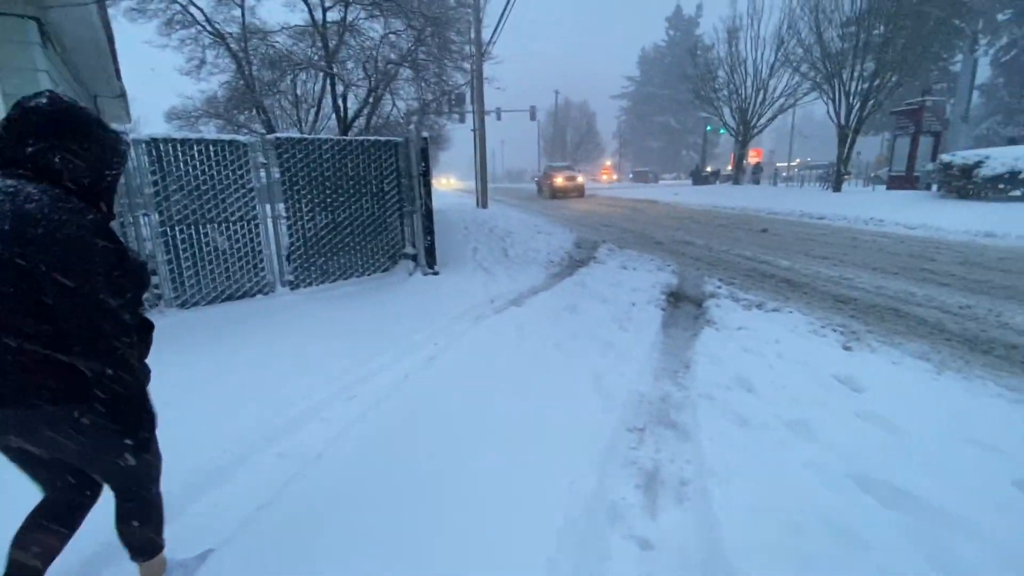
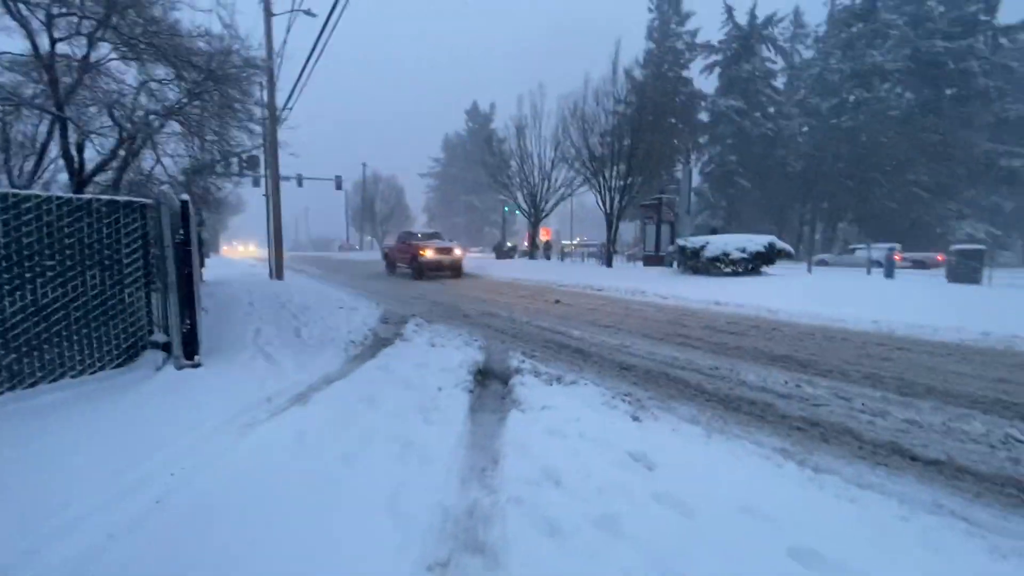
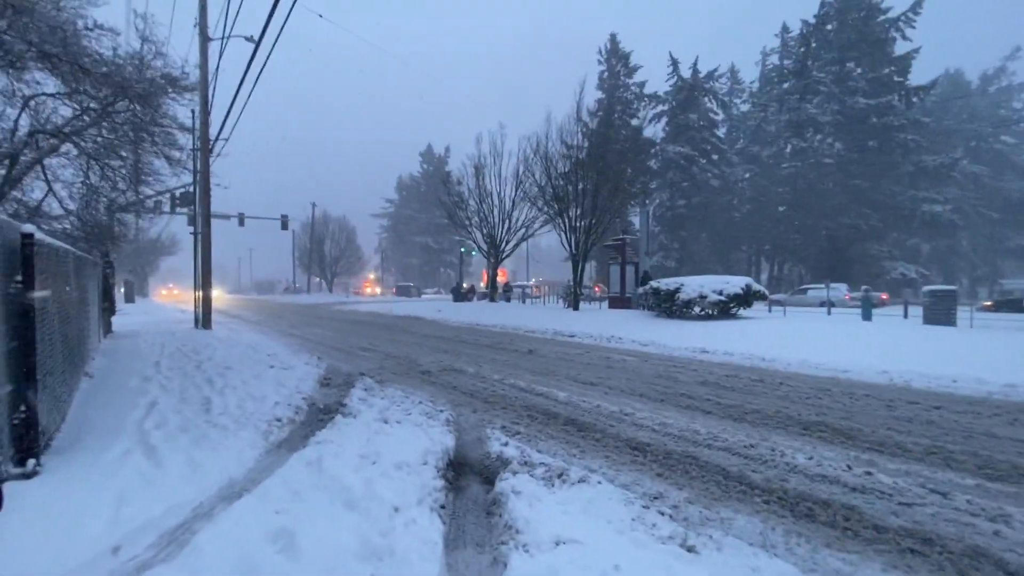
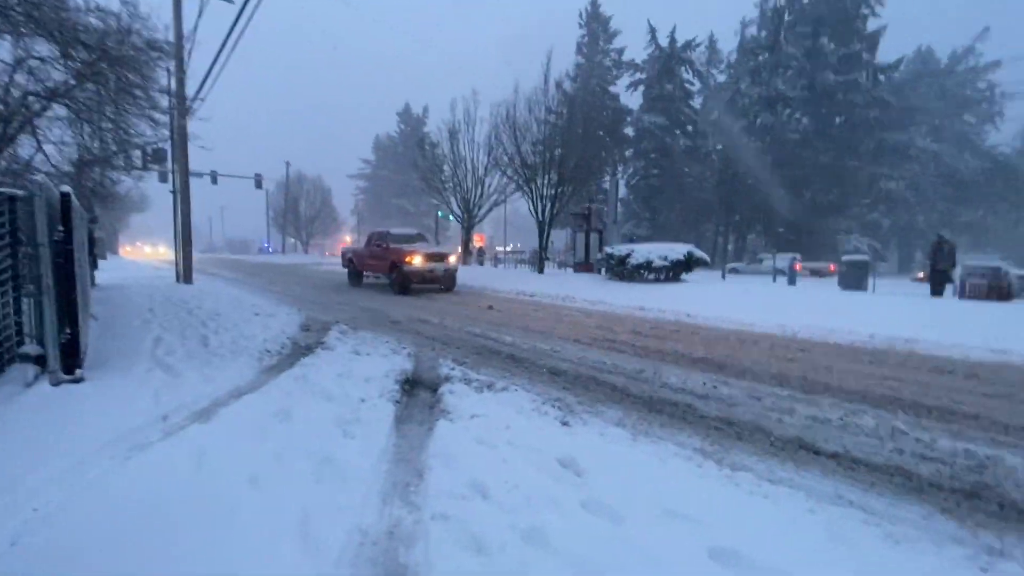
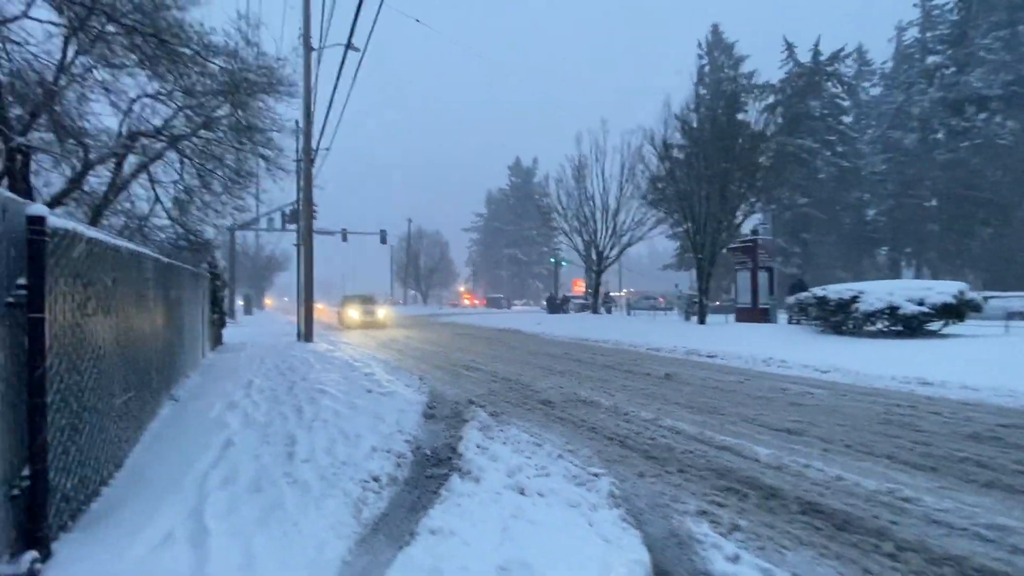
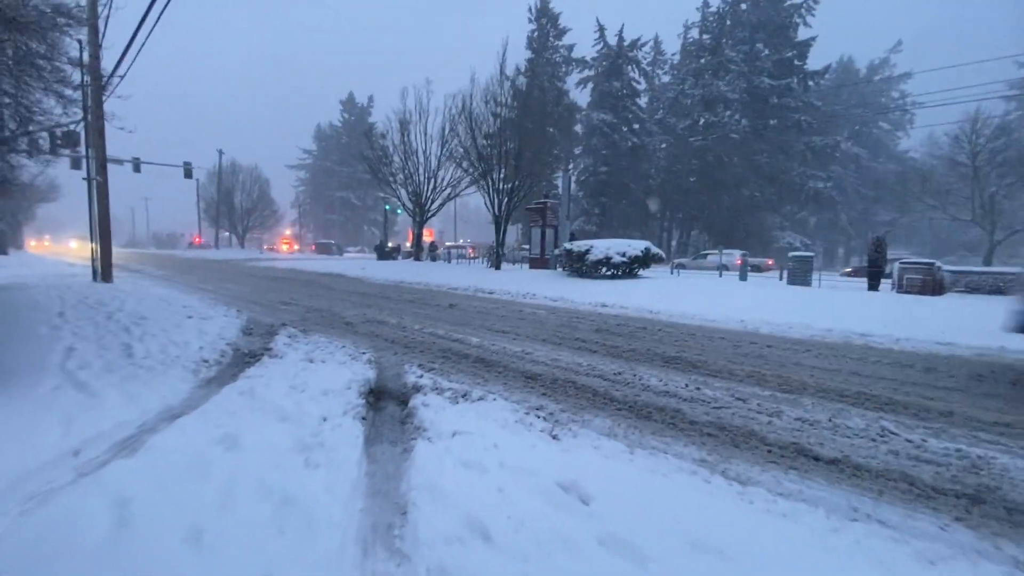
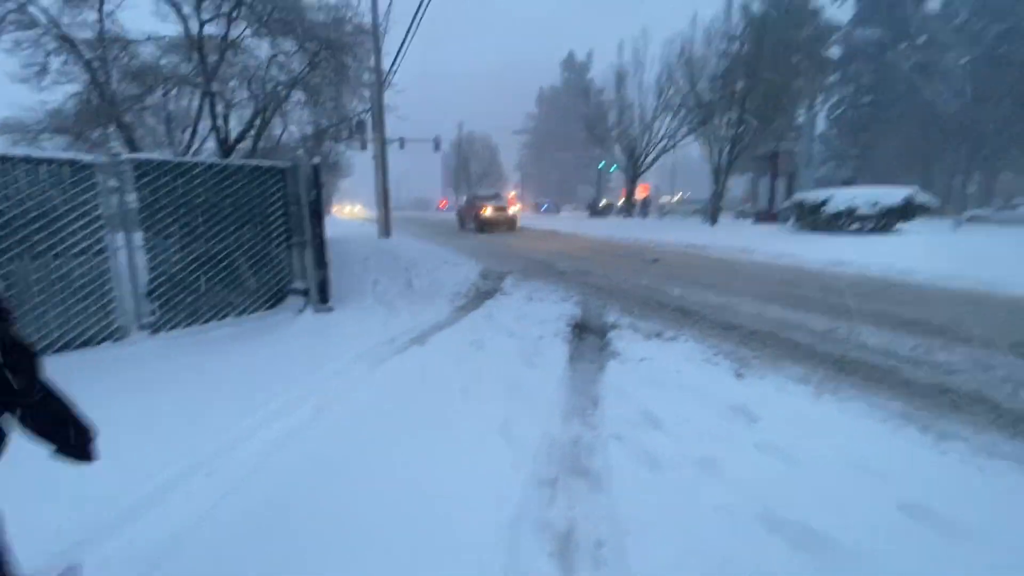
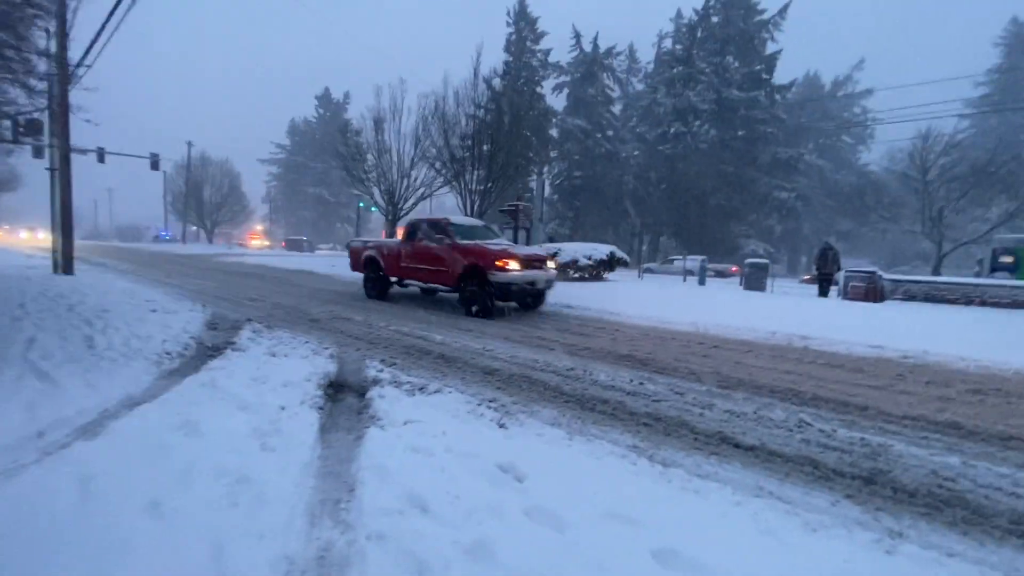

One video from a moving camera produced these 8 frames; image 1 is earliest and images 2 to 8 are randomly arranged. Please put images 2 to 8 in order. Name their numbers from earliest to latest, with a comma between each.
7, 2, 4, 8, 6, 3, 5
